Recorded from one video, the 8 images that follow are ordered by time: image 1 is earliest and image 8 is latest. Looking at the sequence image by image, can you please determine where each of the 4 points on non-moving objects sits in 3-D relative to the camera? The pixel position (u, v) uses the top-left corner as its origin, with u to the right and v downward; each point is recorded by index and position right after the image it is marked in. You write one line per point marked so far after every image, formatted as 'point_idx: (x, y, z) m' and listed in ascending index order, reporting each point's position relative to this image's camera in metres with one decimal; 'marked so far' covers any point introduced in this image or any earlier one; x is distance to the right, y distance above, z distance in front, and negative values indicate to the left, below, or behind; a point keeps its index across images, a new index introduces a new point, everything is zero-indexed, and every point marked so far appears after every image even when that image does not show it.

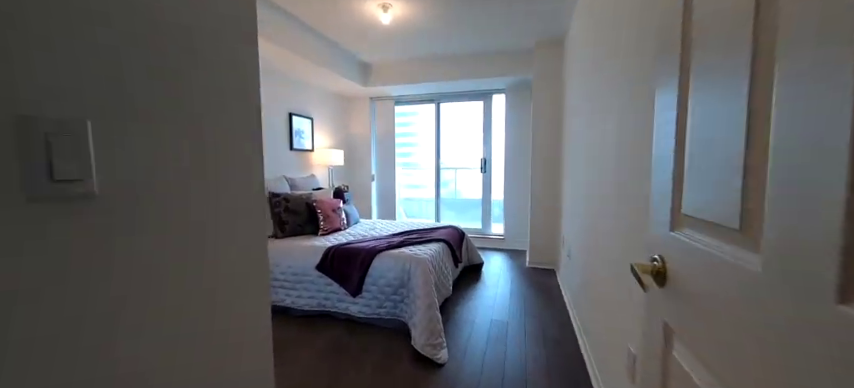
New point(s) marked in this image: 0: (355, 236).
0: (-0.6, -0.4, +2.9) m
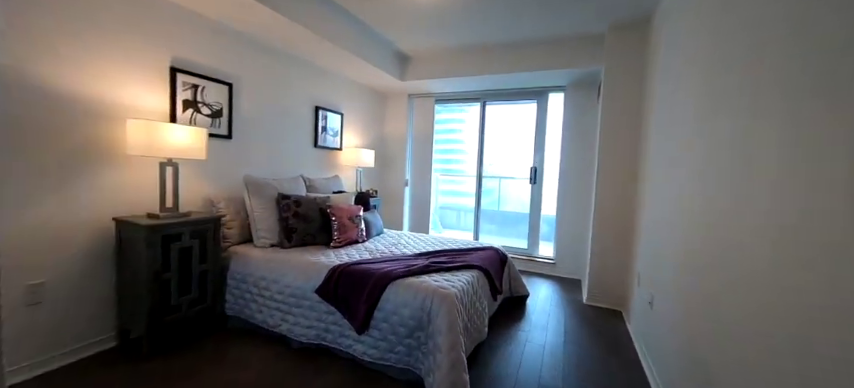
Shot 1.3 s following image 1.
0: (-0.4, -0.4, +2.4) m
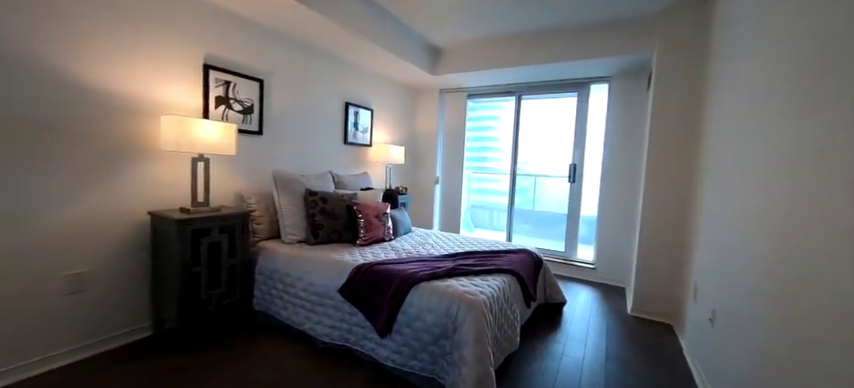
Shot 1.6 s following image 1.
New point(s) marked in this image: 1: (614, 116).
0: (-0.2, -0.4, +2.3) m
1: (+2.0, +0.8, +3.5) m
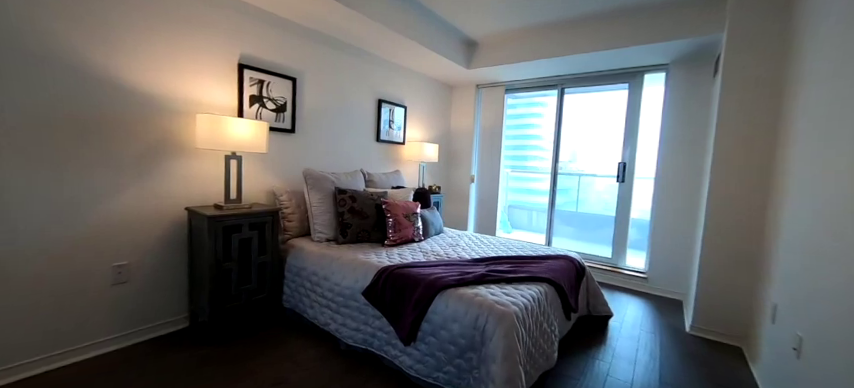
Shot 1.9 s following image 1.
0: (0.0, -0.4, +2.2) m
1: (+2.4, +0.8, +3.2) m
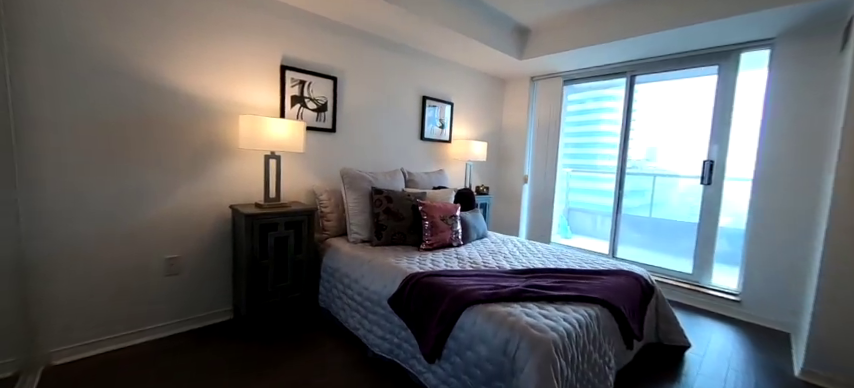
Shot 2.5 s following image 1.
0: (+0.2, -0.4, +2.0) m
1: (+2.7, +0.8, +2.5) m
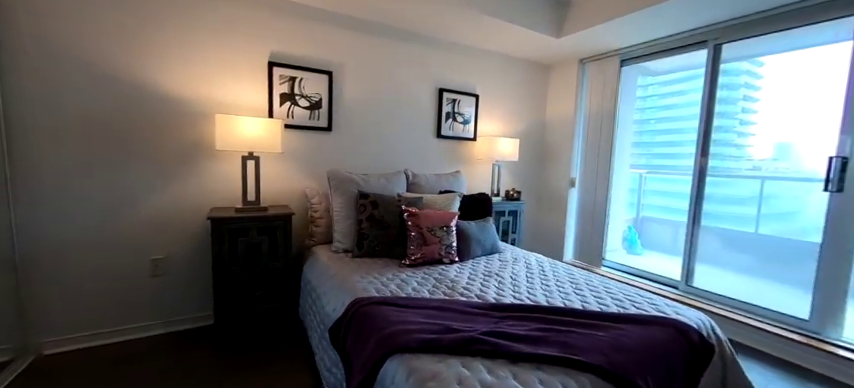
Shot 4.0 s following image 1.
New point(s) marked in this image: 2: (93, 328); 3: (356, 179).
0: (+0.1, -0.4, +1.6) m
1: (+2.7, +0.7, +1.6) m
2: (-2.0, -0.8, +1.9) m
3: (-0.5, +0.1, +2.2) m
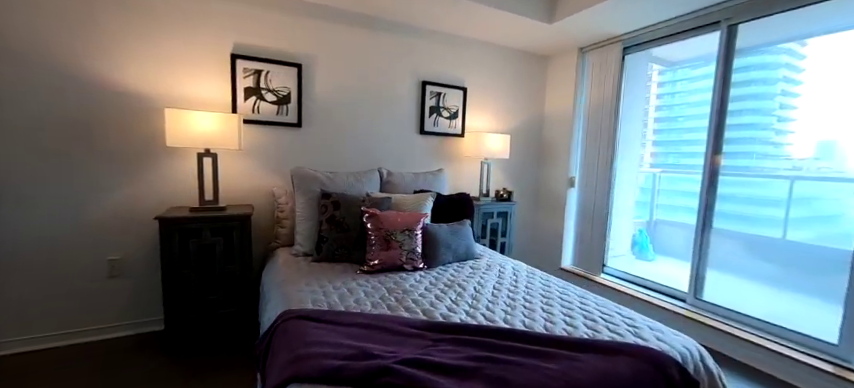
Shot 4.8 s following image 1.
0: (-0.1, -0.4, +1.5) m
1: (+2.4, +0.7, +1.3) m
2: (-2.2, -0.8, +1.9) m
3: (-0.7, +0.1, +2.1) m
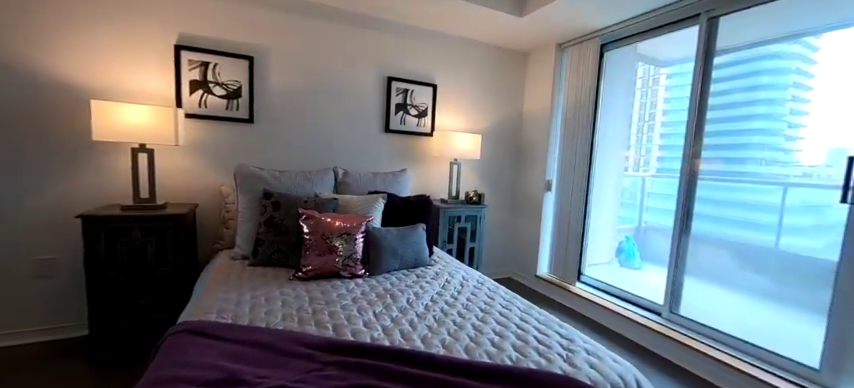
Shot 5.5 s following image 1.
0: (-0.4, -0.5, +1.3) m
1: (+2.2, +0.6, +1.1) m
2: (-2.5, -0.8, +1.8) m
3: (-0.9, +0.1, +2.0) m
